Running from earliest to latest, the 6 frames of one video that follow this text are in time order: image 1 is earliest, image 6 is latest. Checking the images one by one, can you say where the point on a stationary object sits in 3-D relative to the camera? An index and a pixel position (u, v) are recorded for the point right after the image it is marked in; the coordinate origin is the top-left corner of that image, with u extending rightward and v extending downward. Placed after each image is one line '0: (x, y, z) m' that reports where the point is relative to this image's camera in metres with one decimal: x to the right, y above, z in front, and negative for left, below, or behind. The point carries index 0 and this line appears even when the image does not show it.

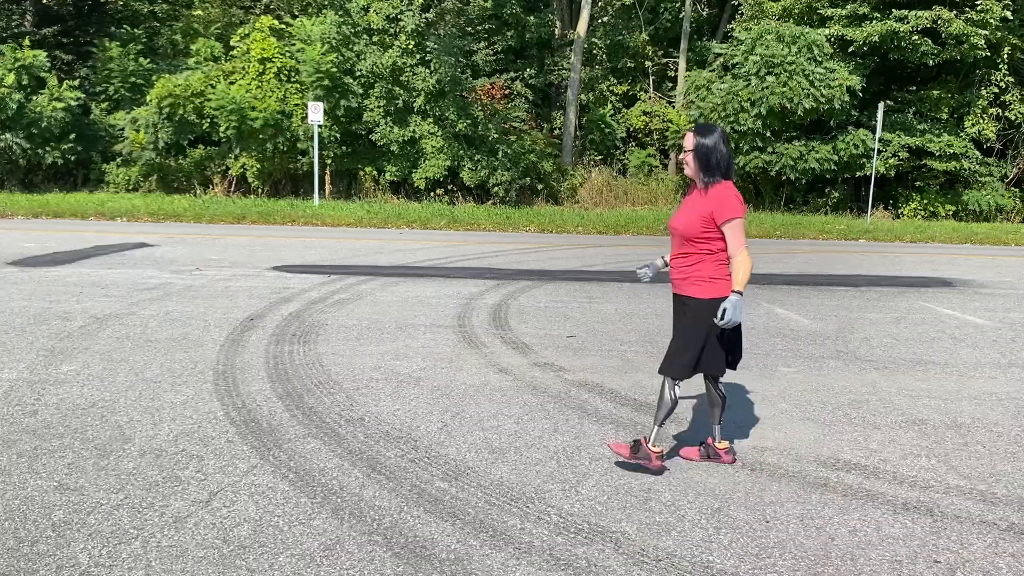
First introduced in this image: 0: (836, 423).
0: (+1.8, -0.7, +4.9) m
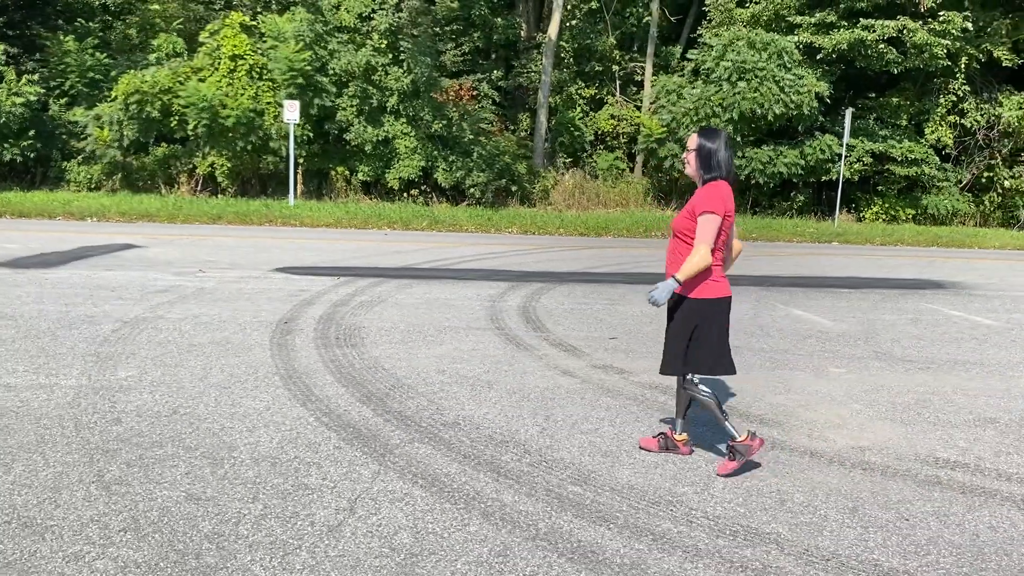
0: (+2.3, -0.8, +5.1) m
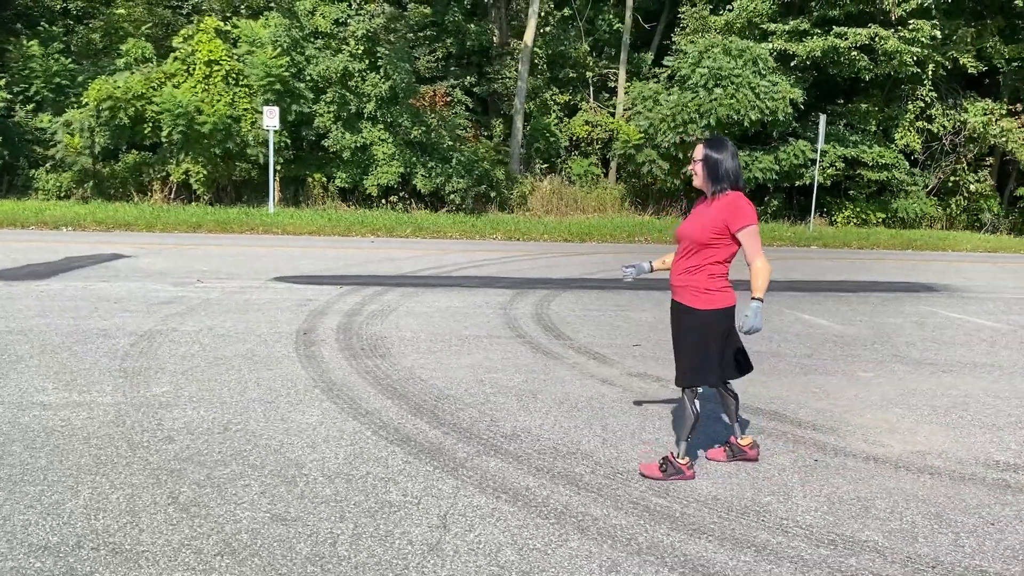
0: (+2.5, -0.8, +5.1) m
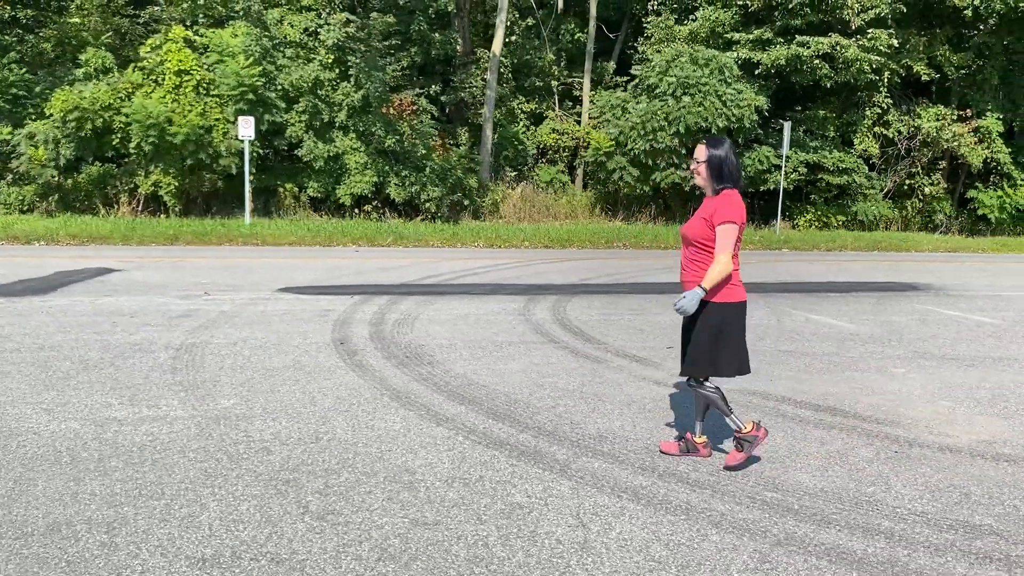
0: (+3.0, -0.8, +5.4) m
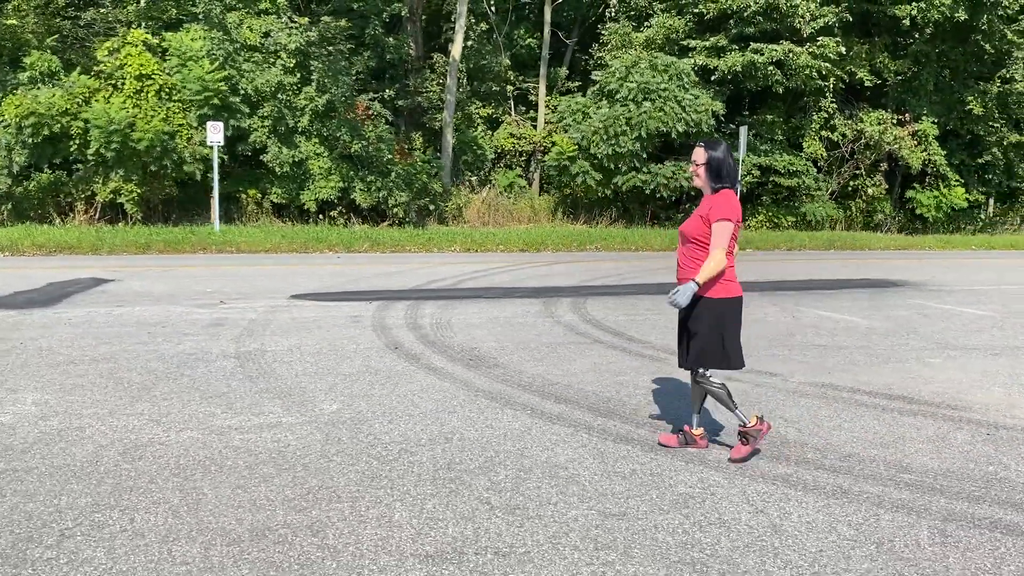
0: (+3.5, -0.7, +5.8) m
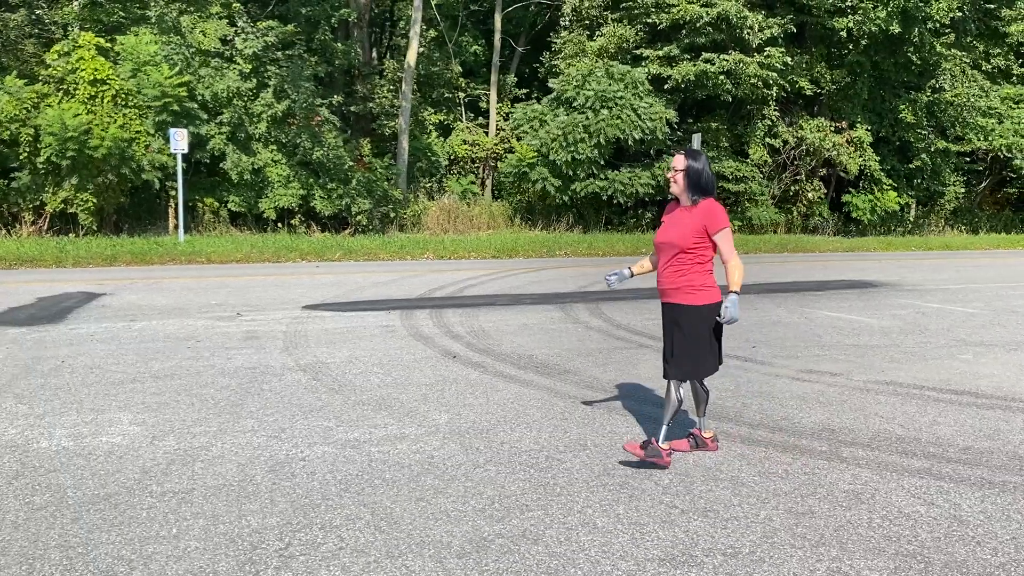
0: (+4.1, -0.7, +6.3) m
